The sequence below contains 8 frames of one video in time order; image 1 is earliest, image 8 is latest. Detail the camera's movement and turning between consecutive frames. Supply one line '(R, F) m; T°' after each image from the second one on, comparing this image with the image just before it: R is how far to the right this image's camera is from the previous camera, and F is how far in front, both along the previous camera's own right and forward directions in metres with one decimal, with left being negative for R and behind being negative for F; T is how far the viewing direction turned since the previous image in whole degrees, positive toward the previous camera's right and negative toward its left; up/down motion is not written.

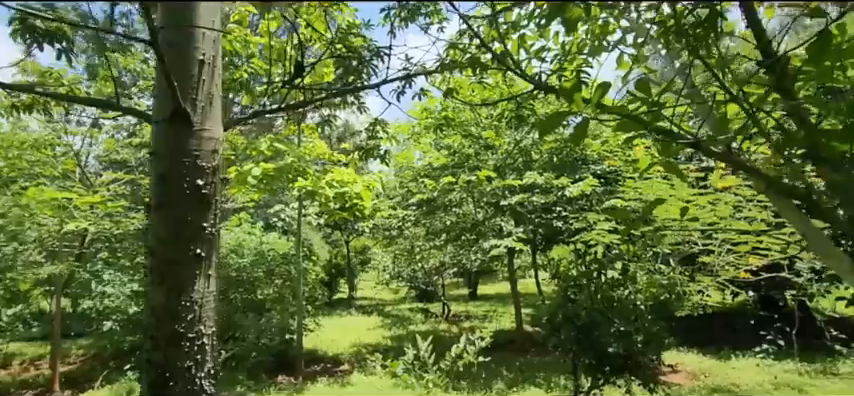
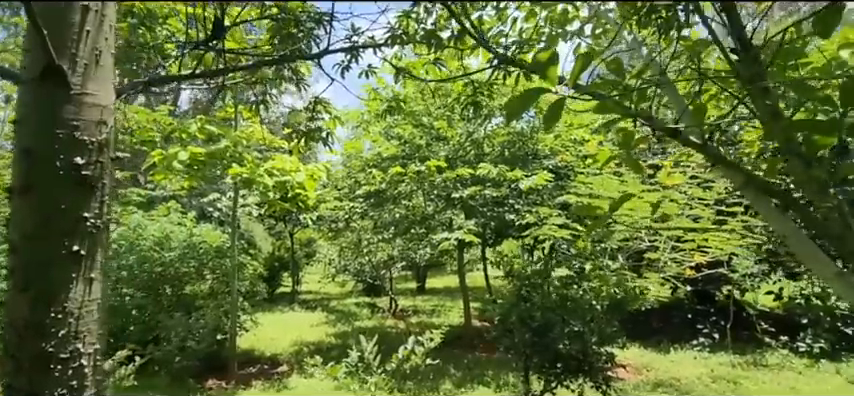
(0.0, +0.3) m; +6°
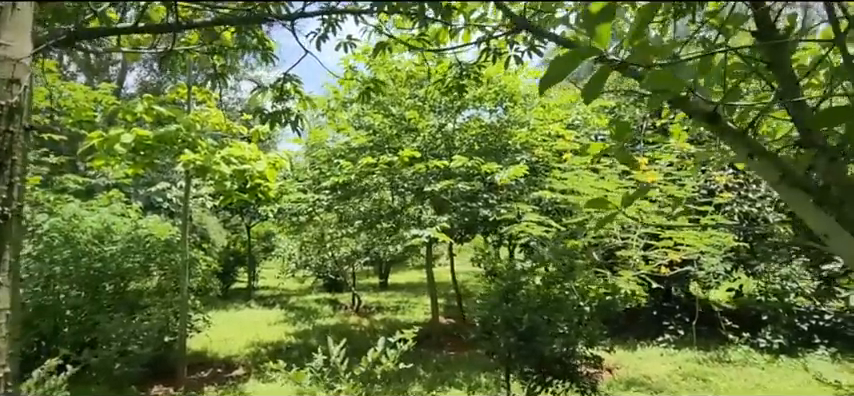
(-0.1, +0.2) m; +5°
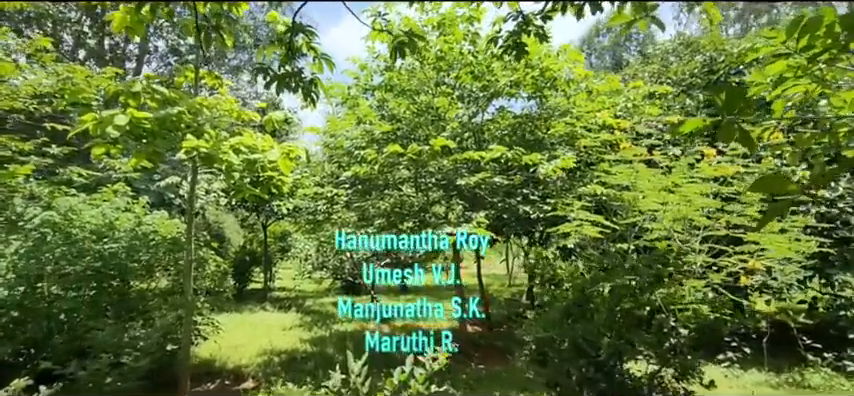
(-0.1, +0.5) m; -2°
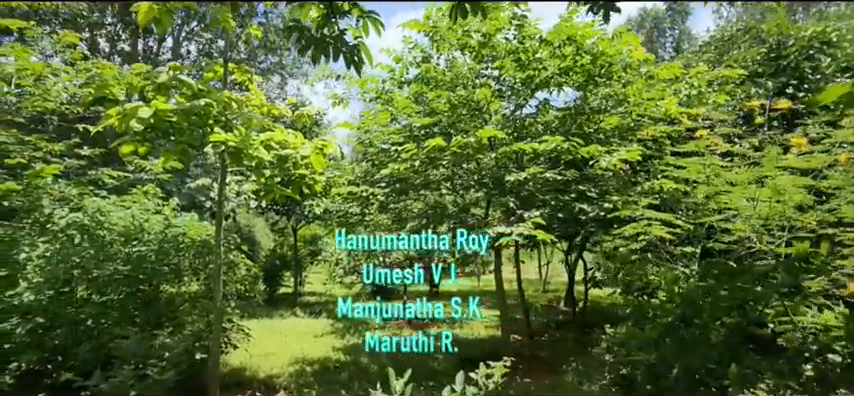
(-0.2, +0.3) m; -3°
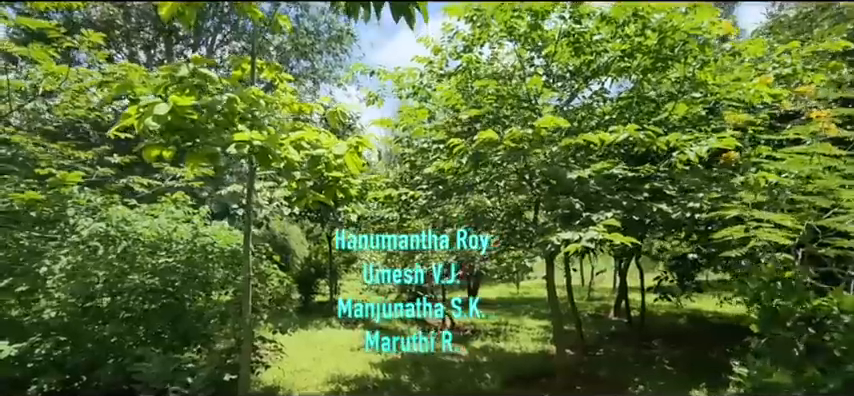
(-0.1, +0.4) m; -4°
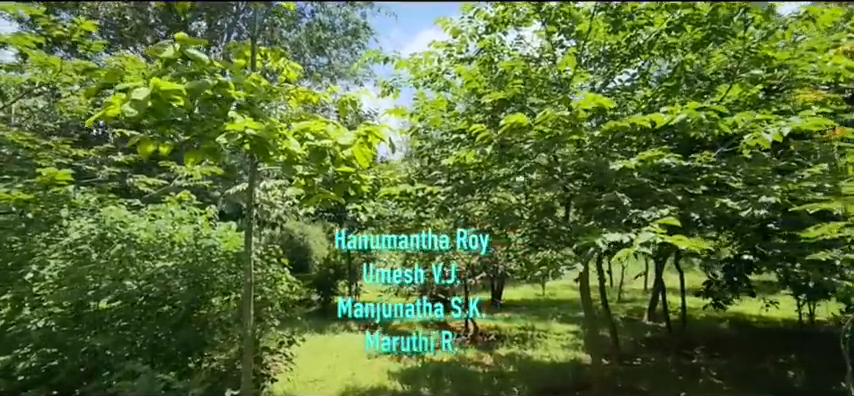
(0.0, +0.4) m; -3°
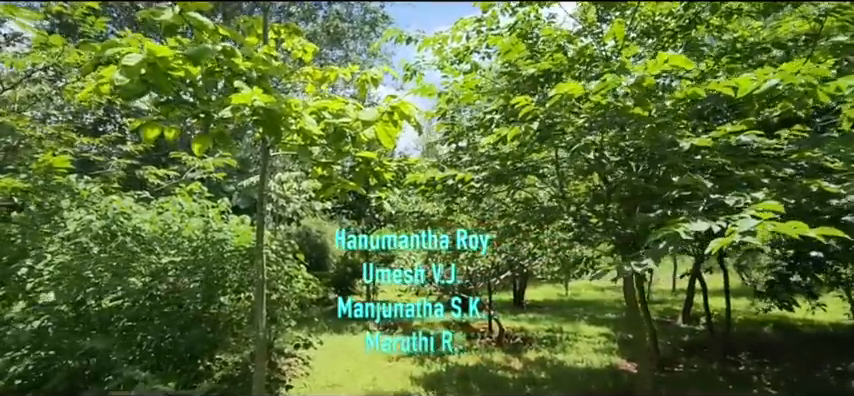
(-0.1, +0.4) m; -2°
